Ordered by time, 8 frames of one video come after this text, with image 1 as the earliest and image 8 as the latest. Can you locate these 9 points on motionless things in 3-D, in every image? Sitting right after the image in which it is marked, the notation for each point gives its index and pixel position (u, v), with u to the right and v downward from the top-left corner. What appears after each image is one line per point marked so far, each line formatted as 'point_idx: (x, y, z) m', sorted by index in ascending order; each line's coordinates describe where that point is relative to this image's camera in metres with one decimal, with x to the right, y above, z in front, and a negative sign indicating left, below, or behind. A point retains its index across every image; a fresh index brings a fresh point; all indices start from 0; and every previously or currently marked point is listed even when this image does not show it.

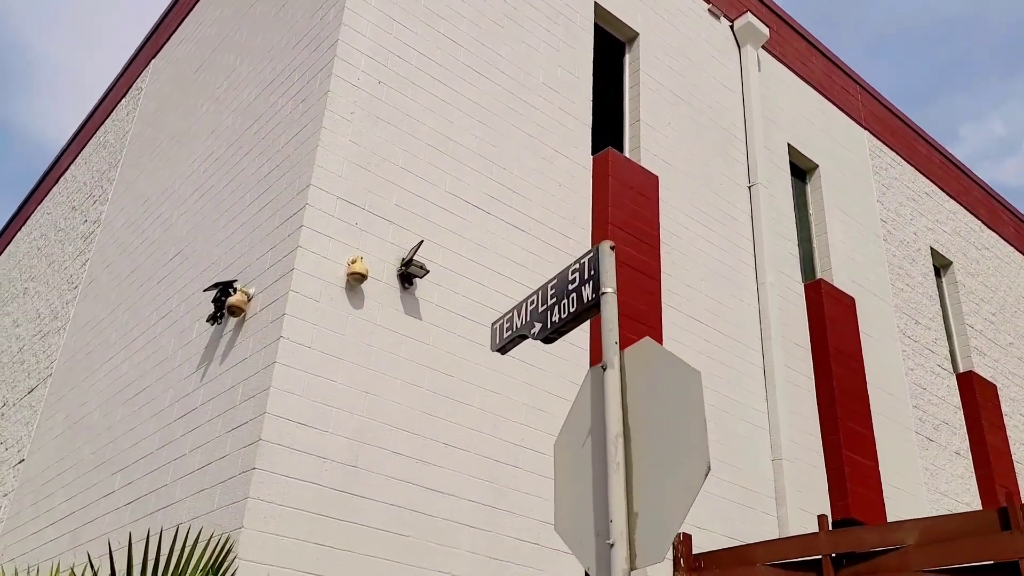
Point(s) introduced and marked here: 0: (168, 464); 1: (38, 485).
0: (-2.2, -1.1, +5.4) m
1: (-4.2, -1.7, +7.6) m
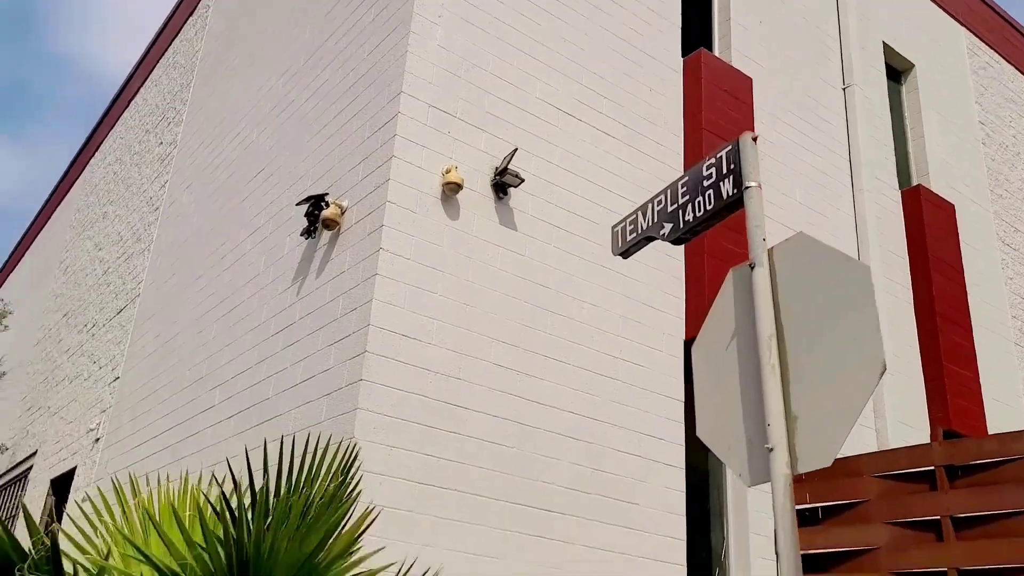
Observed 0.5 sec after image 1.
0: (-1.5, -0.6, +5.4) m
1: (-3.4, -1.0, +7.8) m
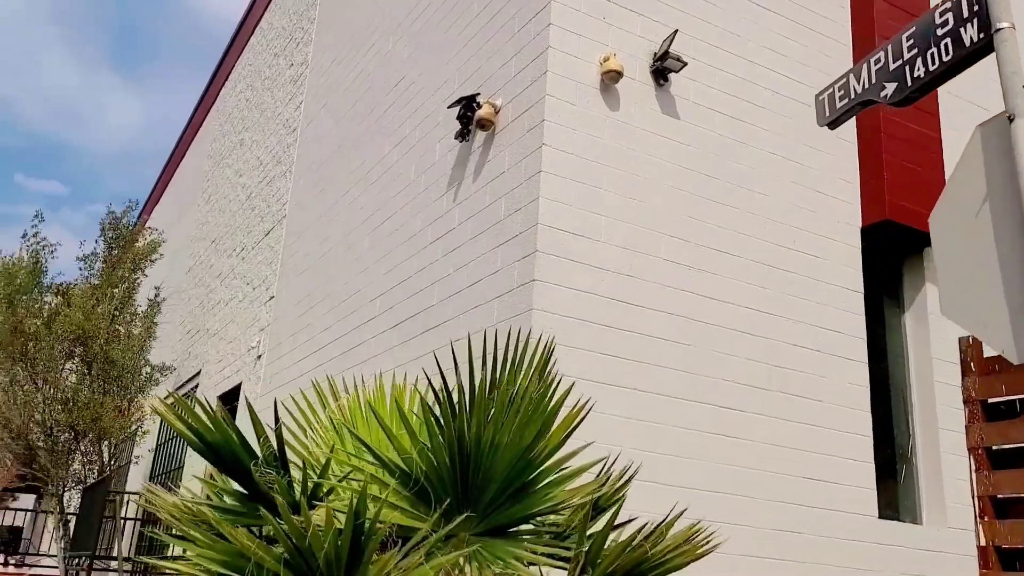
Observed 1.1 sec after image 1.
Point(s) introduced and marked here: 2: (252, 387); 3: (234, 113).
0: (-0.5, 0.0, +5.4) m
1: (-2.0, -0.3, +8.0) m
2: (-2.7, -1.0, +8.8) m
3: (-4.1, +2.6, +12.8) m
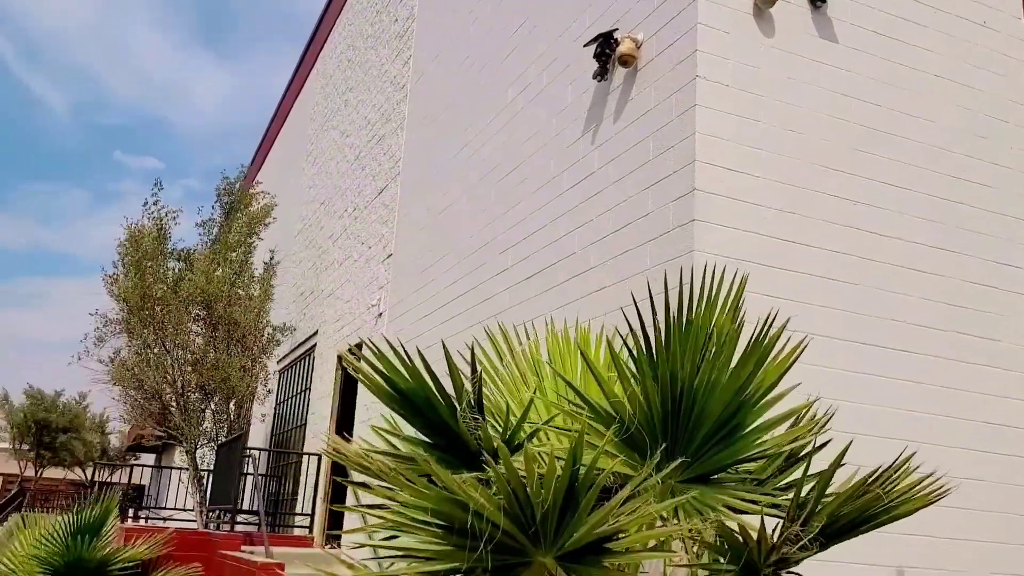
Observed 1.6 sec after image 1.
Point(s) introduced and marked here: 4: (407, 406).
0: (+0.4, +0.3, +5.3) m
1: (-0.9, +0.1, +8.0) m
2: (-1.4, -0.6, +8.9) m
3: (-2.6, +3.2, +12.8) m
4: (-0.3, -0.4, +2.7) m
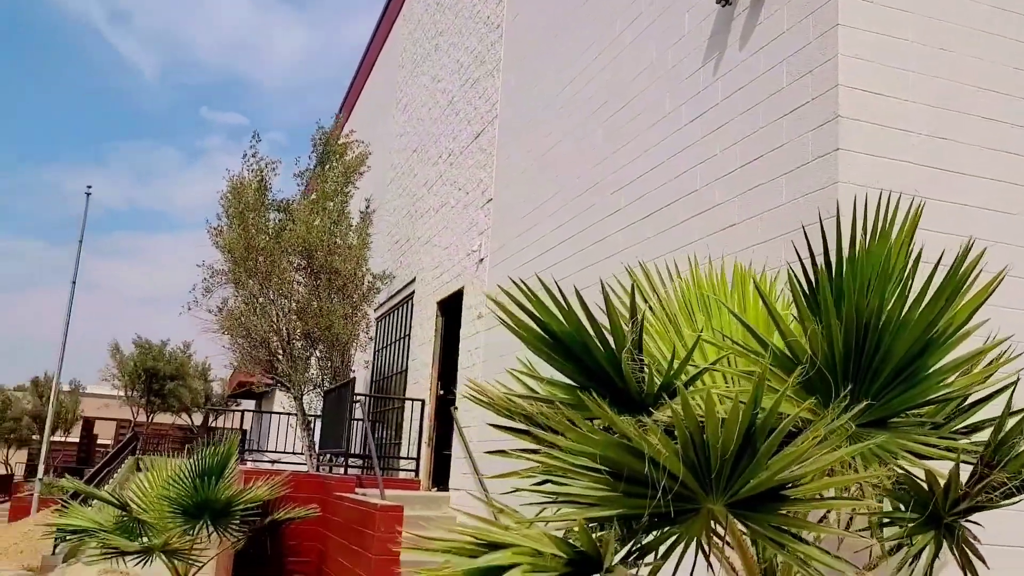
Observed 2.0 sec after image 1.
0: (+1.1, +0.7, +5.0) m
1: (+0.1, +0.6, +7.9) m
2: (-0.4, 0.0, +8.9) m
3: (-1.3, +4.0, +12.6) m
4: (+0.2, -0.2, +2.6) m
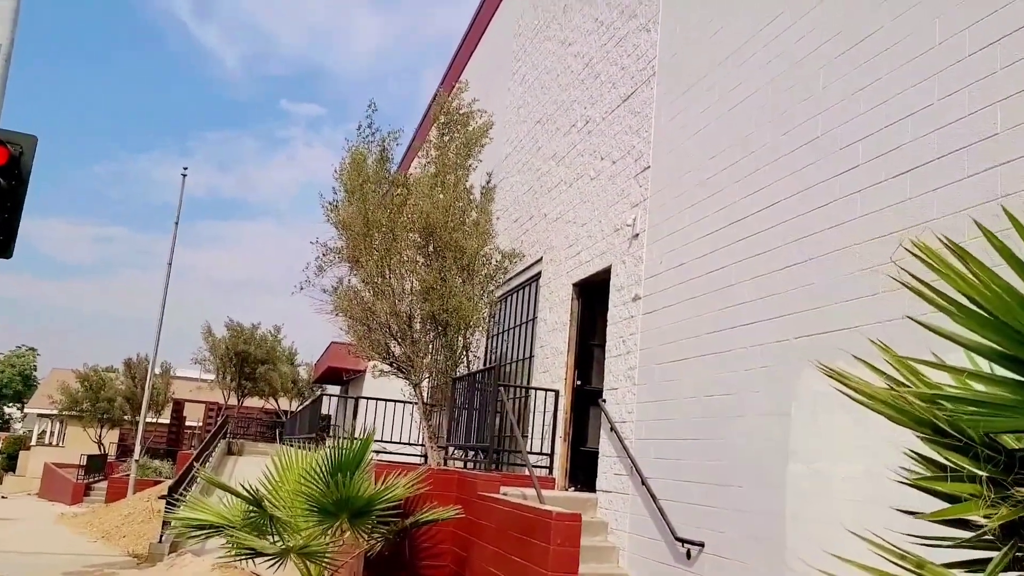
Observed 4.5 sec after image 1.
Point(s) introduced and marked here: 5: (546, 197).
0: (+2.2, +0.8, +4.0) m
1: (+1.4, +0.8, +6.9) m
2: (+1.1, +0.2, +7.9) m
3: (+0.5, +4.2, +11.7) m
4: (+1.1, -0.1, +1.7) m
5: (+0.4, +1.1, +10.7) m
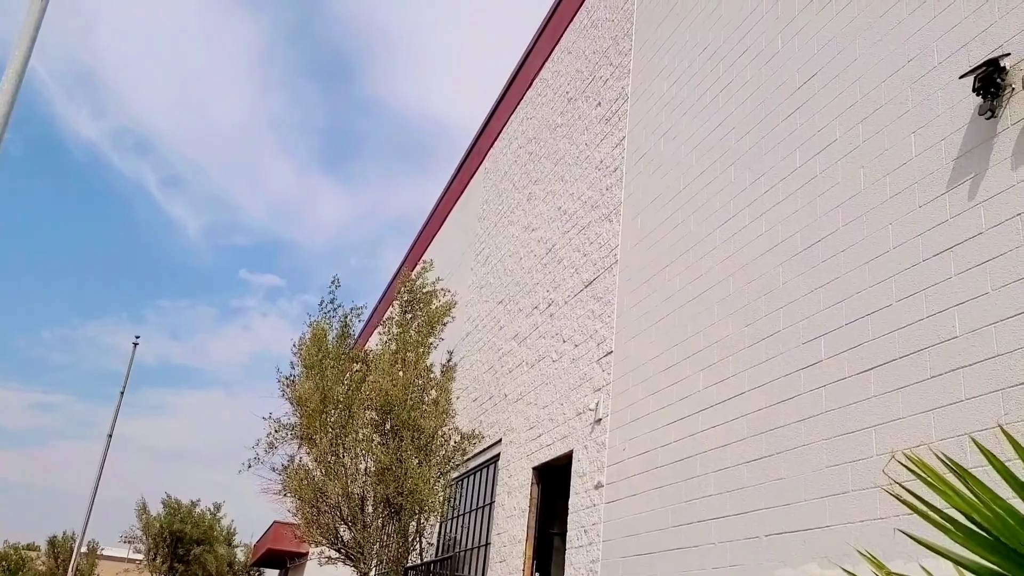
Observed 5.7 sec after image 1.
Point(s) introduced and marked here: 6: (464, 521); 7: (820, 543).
0: (+2.1, -0.1, +4.1) m
1: (+1.2, -0.7, +6.9) m
2: (+0.7, -1.5, +7.8) m
3: (0.0, +1.7, +12.3) m
4: (+1.1, -0.5, +1.6) m
5: (-0.1, -1.1, +10.7) m
6: (-0.6, -3.0, +11.0) m
7: (+1.5, -1.3, +4.3) m
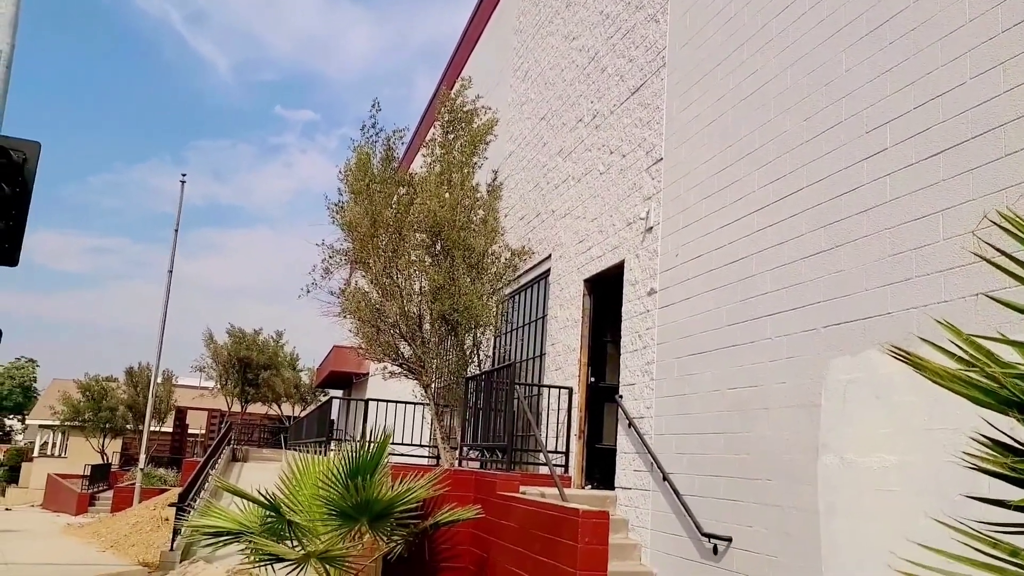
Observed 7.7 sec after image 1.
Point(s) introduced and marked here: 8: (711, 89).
0: (+2.3, +0.9, +3.9) m
1: (+1.6, +0.9, +6.8) m
2: (+1.2, +0.2, +7.8) m
3: (+0.5, +4.3, +11.6) m
4: (+1.2, 0.0, +1.6) m
5: (+0.5, +1.2, +10.6) m
6: (+0.1, -0.6, +11.4) m
7: (+1.8, -0.2, +4.3) m
8: (+1.6, +1.6, +6.8) m
